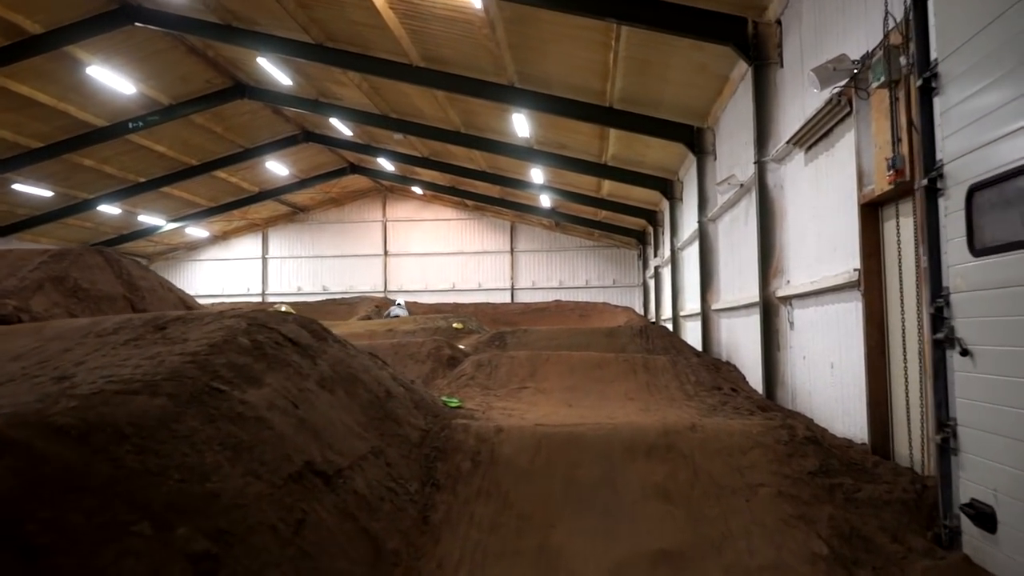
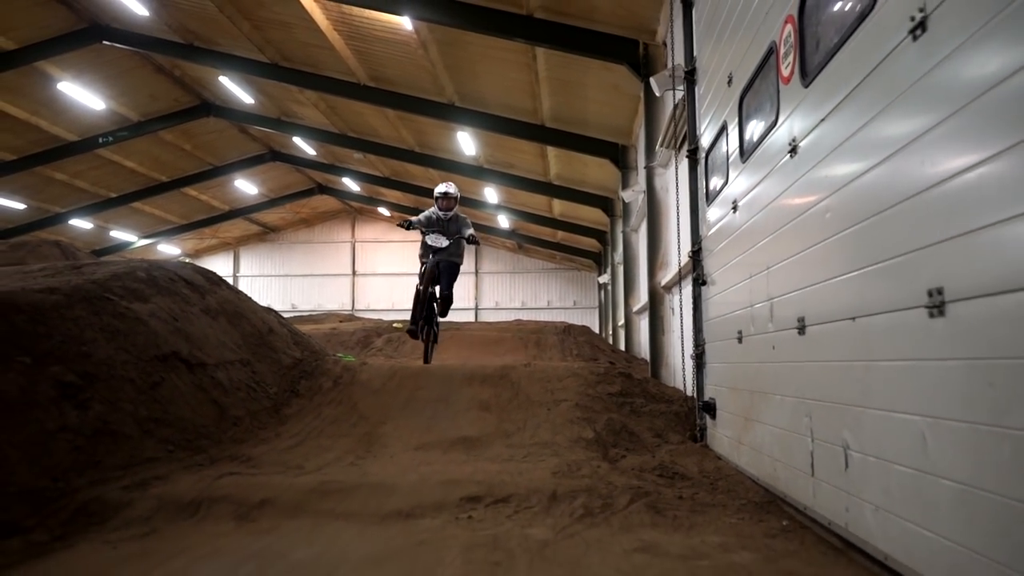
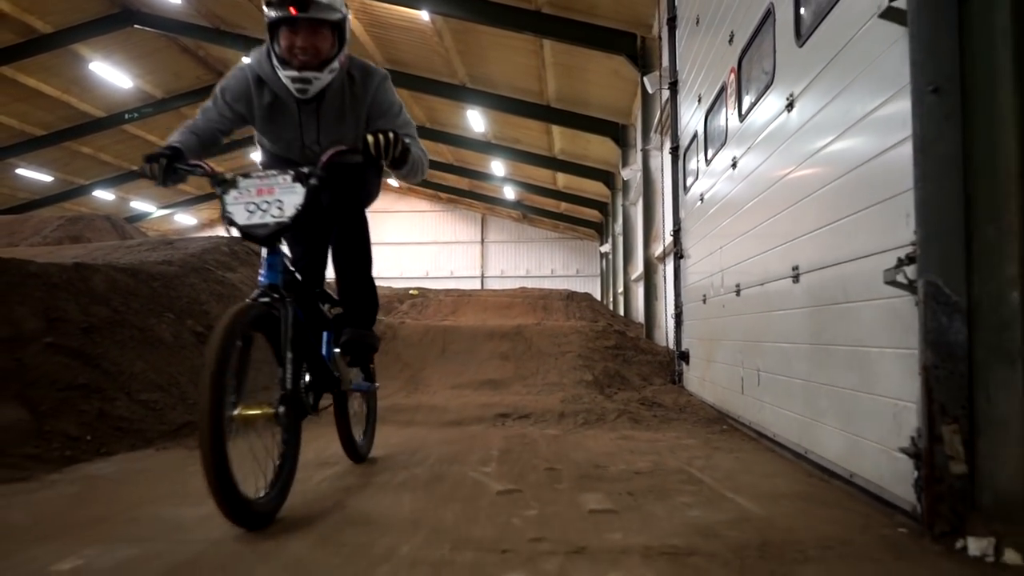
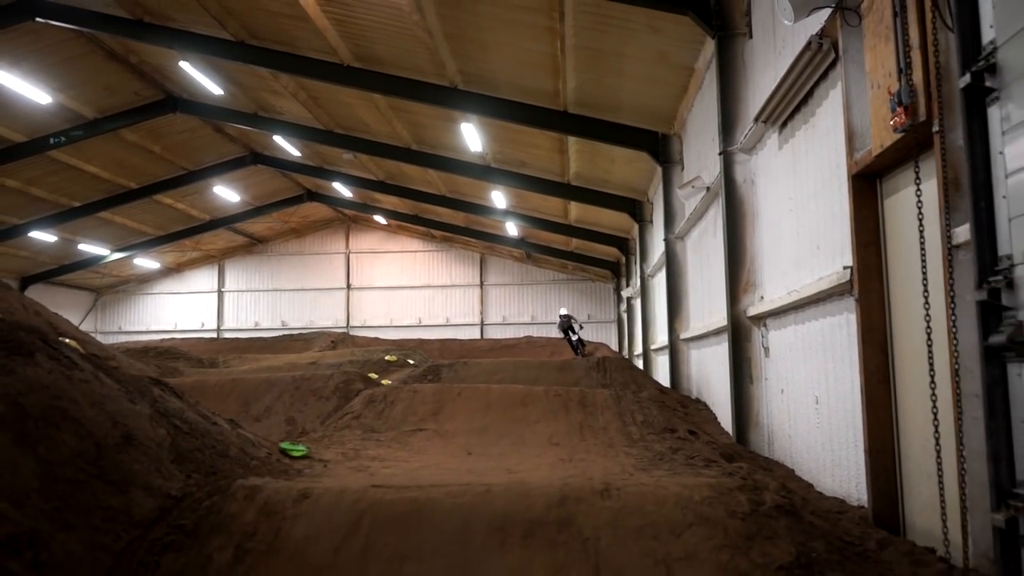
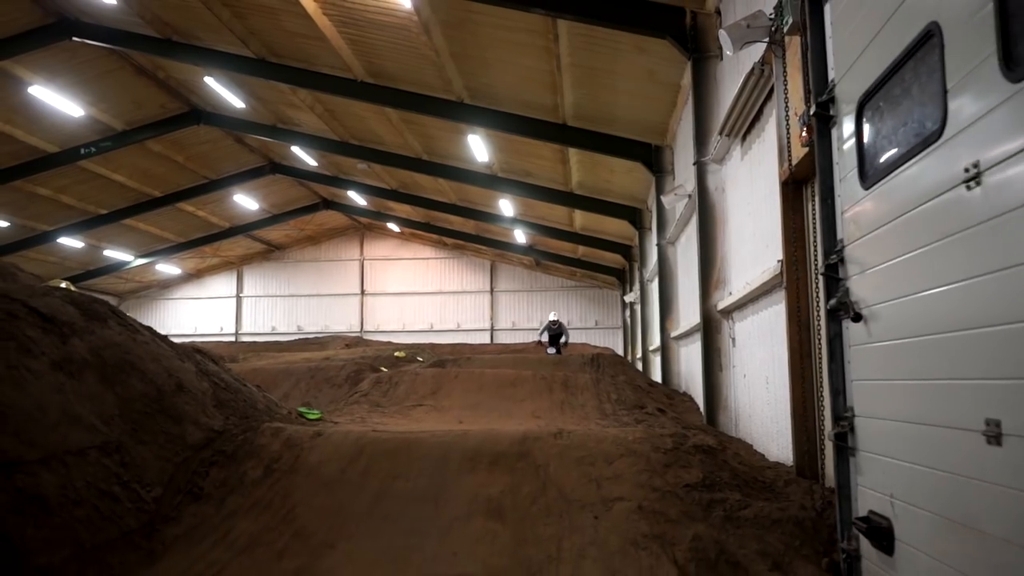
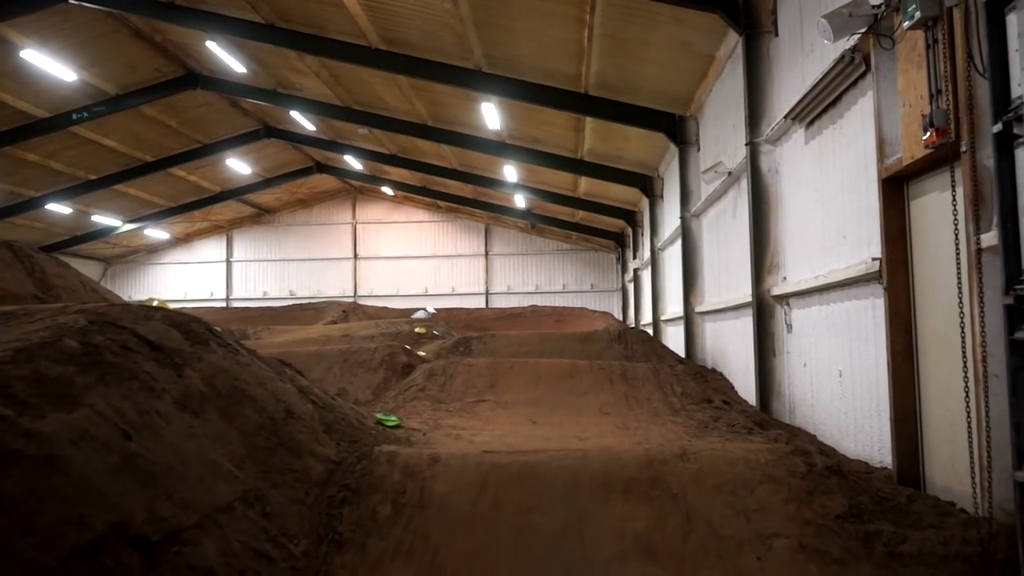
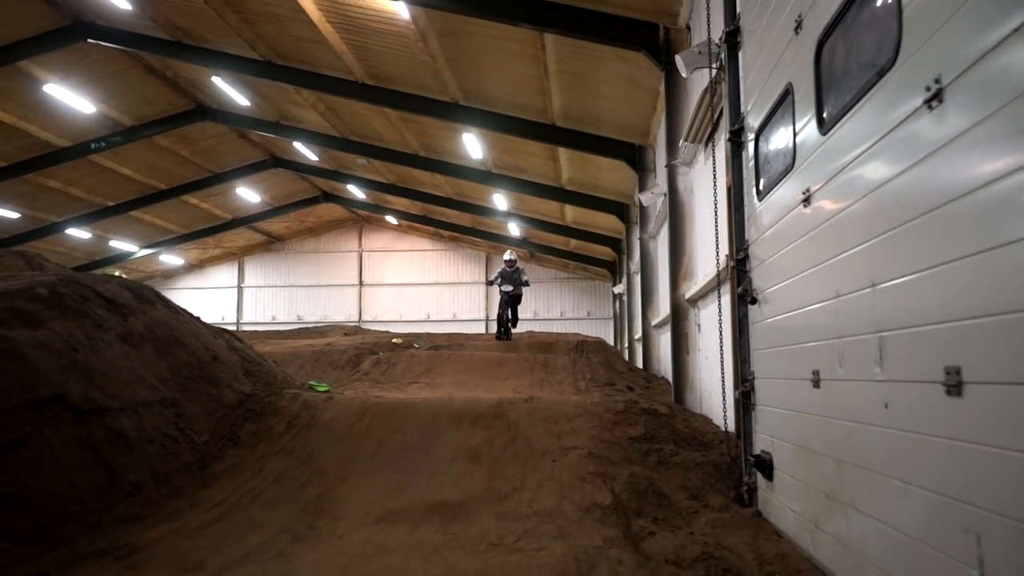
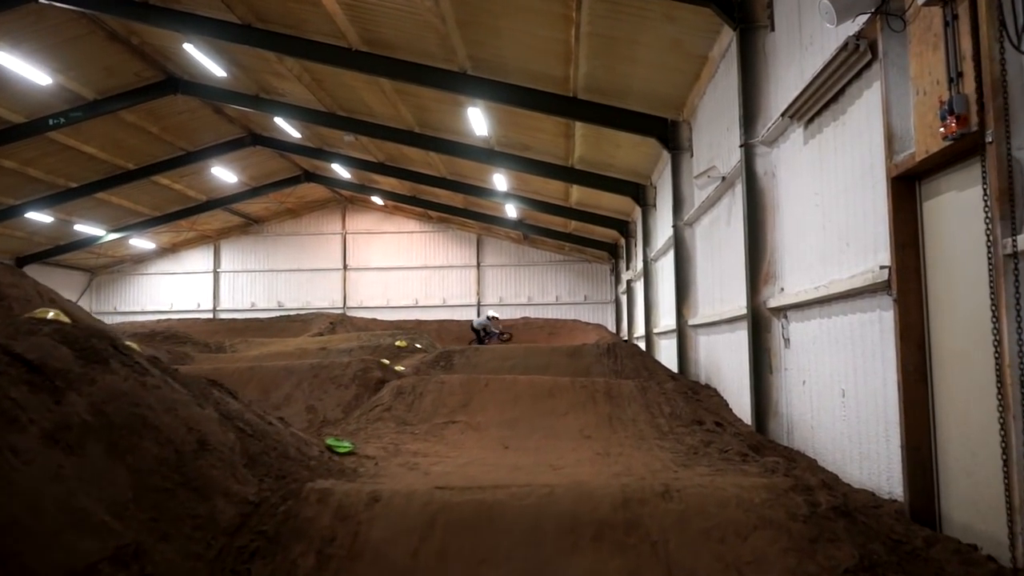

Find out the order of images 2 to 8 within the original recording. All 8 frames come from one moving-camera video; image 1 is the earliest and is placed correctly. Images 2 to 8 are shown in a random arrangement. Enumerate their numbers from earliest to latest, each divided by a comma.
6, 8, 4, 5, 7, 2, 3
